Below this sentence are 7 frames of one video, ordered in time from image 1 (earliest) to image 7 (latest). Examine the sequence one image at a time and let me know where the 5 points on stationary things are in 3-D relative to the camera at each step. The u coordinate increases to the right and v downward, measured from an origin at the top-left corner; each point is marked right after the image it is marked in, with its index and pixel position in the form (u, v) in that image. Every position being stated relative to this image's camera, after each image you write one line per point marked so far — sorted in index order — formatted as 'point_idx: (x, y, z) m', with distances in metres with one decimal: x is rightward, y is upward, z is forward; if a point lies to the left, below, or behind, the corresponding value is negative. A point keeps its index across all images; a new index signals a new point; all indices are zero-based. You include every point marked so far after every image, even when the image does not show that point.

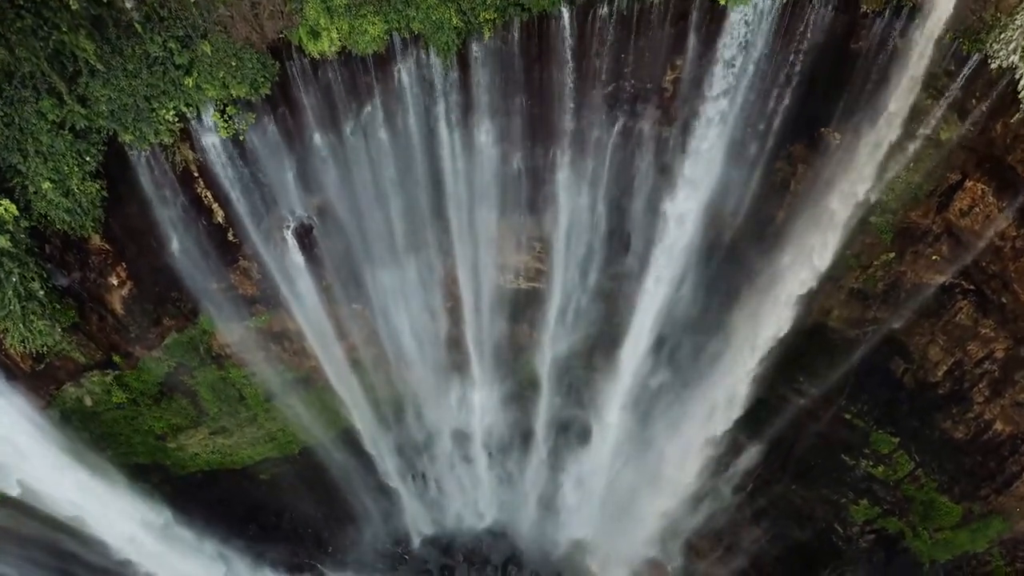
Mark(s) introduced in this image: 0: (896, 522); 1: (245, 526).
0: (+6.8, -4.2, +12.3) m
1: (-5.4, -4.9, +14.0) m
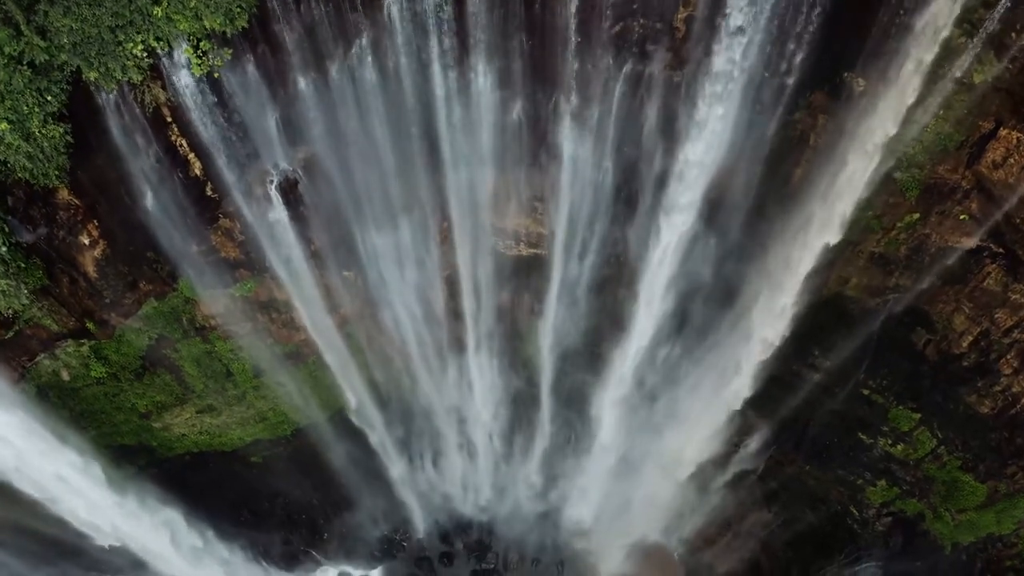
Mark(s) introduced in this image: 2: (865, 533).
0: (+6.8, -3.7, +11.6) m
1: (-5.4, -4.4, +13.4) m
2: (+6.2, -4.4, +12.1) m
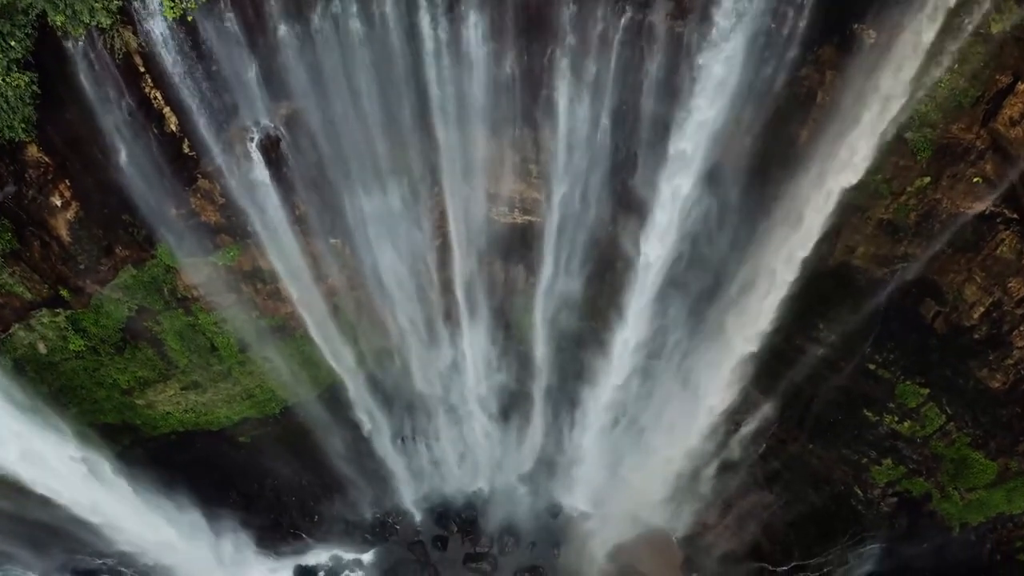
0: (+6.7, -3.2, +11.3) m
1: (-5.4, -3.9, +13.1) m
2: (+6.1, -3.9, +11.8) m
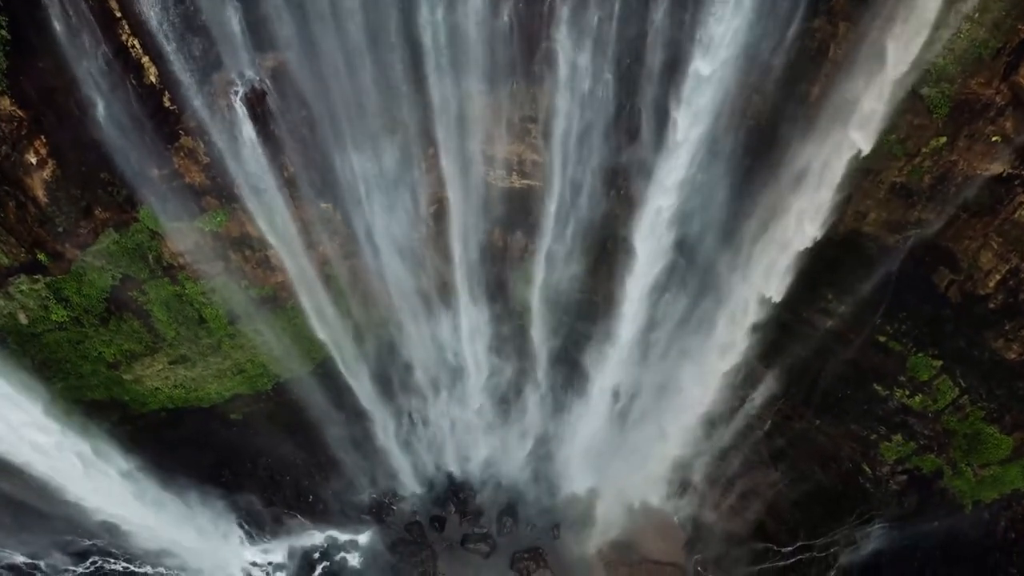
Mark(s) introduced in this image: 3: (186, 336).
0: (+6.7, -2.7, +10.9) m
1: (-5.5, -3.4, +12.7) m
2: (+6.1, -3.4, +11.4) m
3: (-5.1, -0.7, +10.7) m
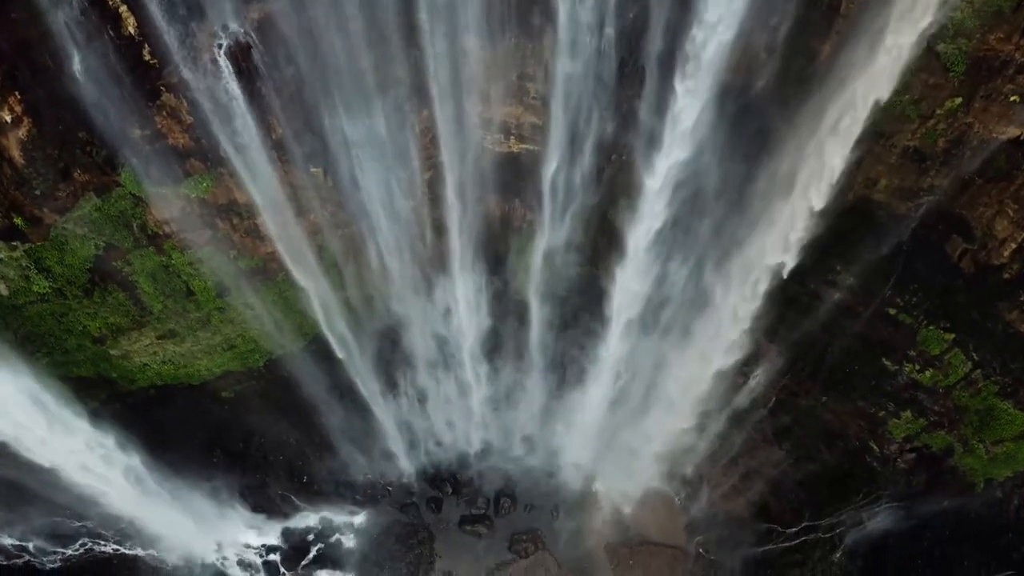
0: (+6.7, -2.3, +10.6) m
1: (-5.5, -3.0, +12.4) m
2: (+6.1, -3.0, +11.1) m
3: (-5.1, -0.3, +10.4) m
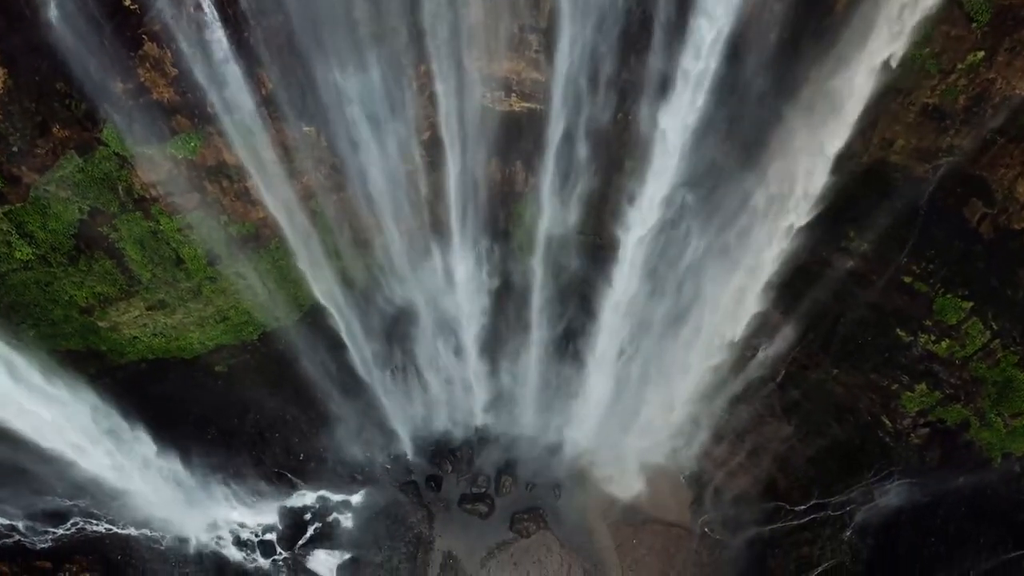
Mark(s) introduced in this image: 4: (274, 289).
0: (+6.7, -1.8, +10.3) m
1: (-5.5, -2.5, +12.1) m
2: (+6.1, -2.5, +10.8) m
3: (-5.1, +0.1, +10.0) m
4: (-3.7, 0.0, +10.8) m
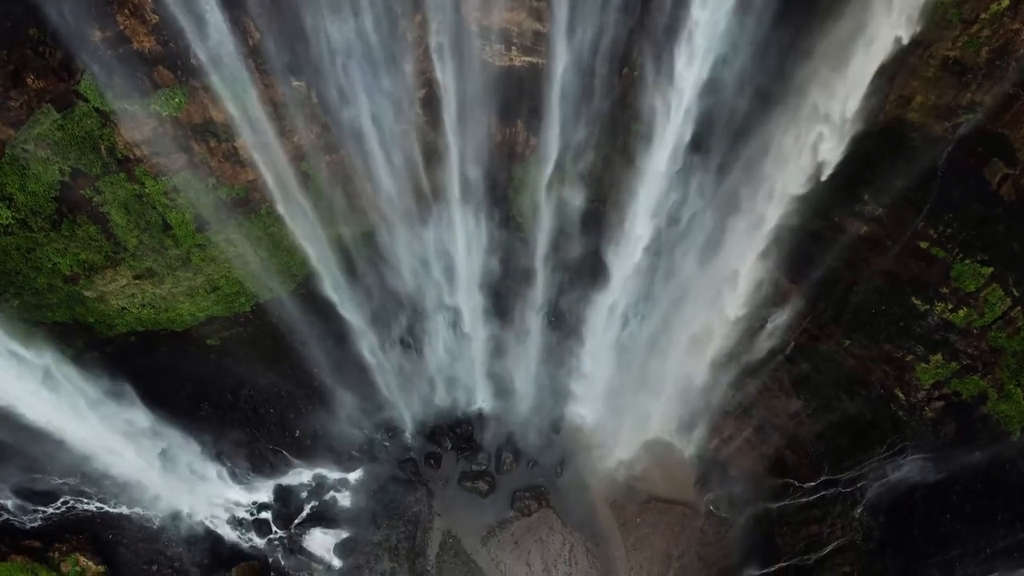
0: (+6.7, -1.3, +9.9) m
1: (-5.4, -2.0, +11.8) m
2: (+6.1, -2.0, +10.4) m
3: (-5.1, +0.6, +9.7) m
4: (-3.7, +0.4, +10.5) m
